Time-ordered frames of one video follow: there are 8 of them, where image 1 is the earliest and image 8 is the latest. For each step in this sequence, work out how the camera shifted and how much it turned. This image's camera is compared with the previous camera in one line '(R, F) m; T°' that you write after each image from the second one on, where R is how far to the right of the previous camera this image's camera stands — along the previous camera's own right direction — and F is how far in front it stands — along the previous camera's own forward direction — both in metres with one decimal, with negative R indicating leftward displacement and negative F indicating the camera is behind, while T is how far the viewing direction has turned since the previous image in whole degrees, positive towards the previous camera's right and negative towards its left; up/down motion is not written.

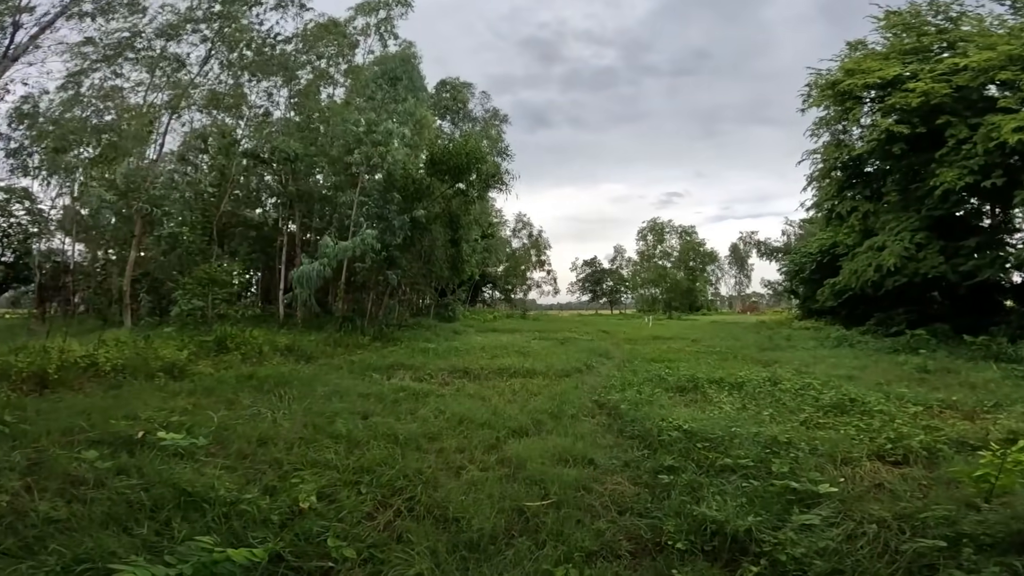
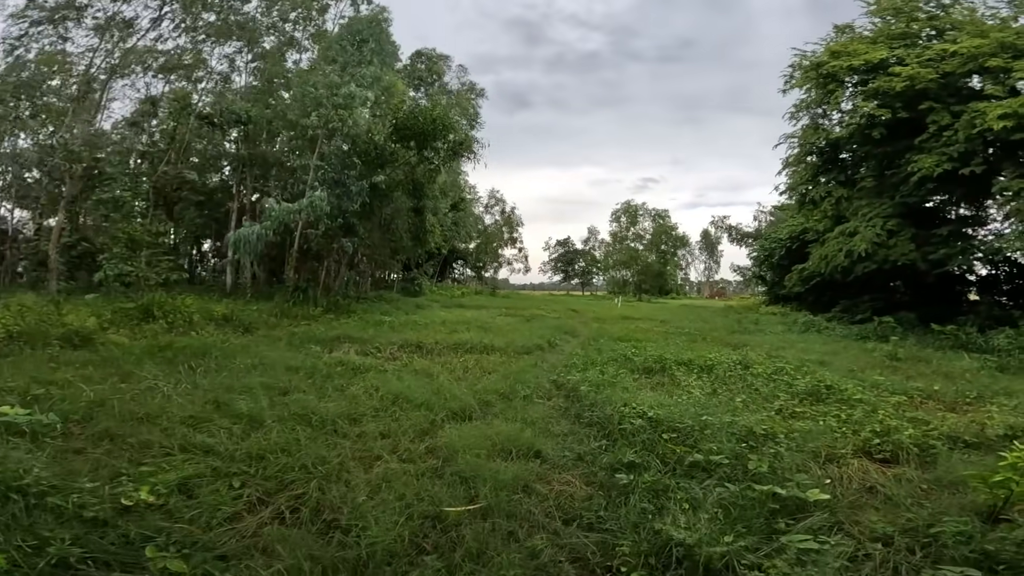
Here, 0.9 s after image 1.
(+0.3, +0.8) m; +3°
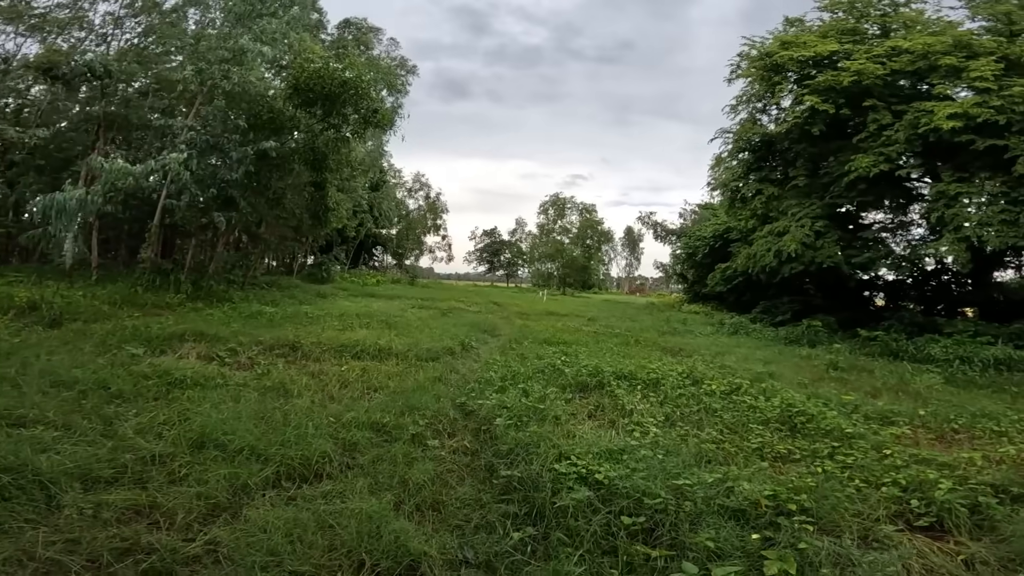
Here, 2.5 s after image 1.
(+0.3, +1.7) m; +8°
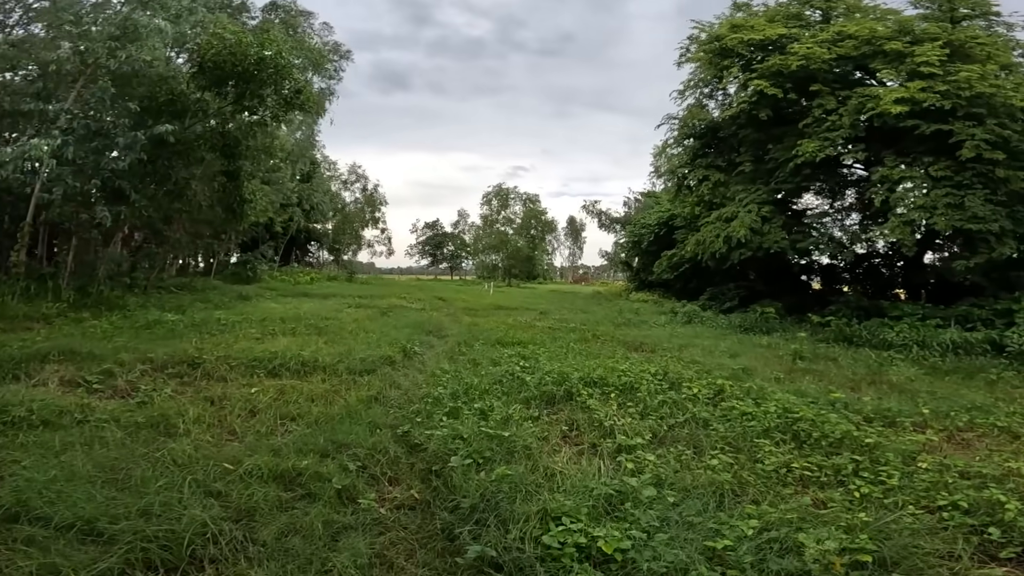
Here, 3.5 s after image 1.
(-0.1, +1.0) m; +6°
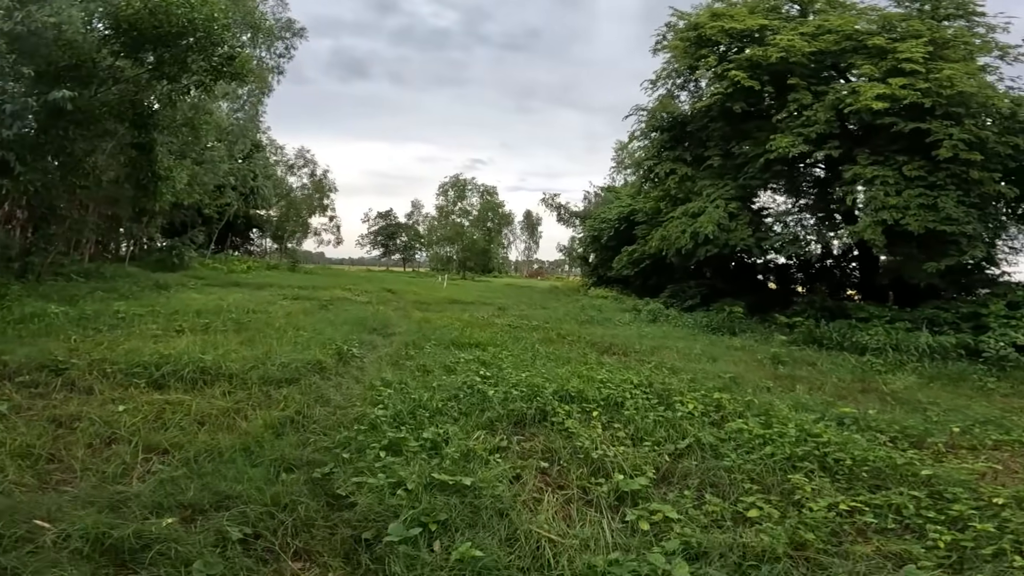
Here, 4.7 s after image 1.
(-0.1, +1.0) m; +5°
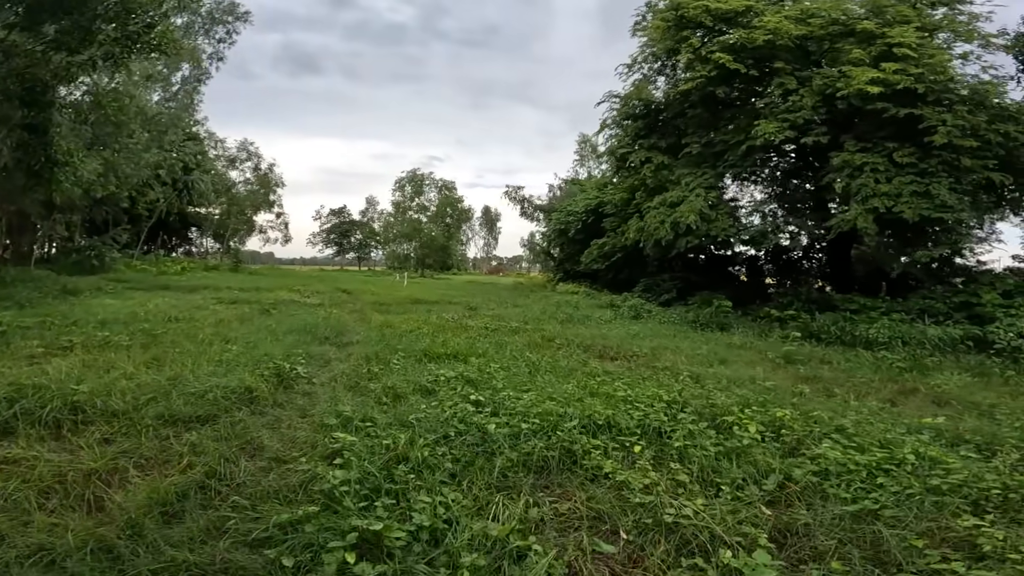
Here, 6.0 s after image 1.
(-0.3, +1.2) m; +5°
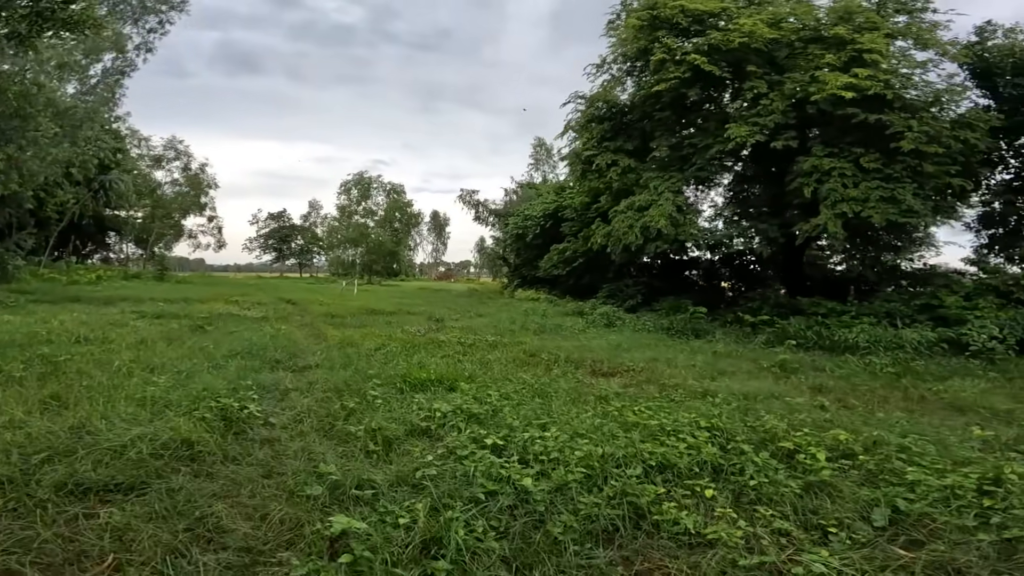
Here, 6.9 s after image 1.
(-0.5, +0.7) m; +6°
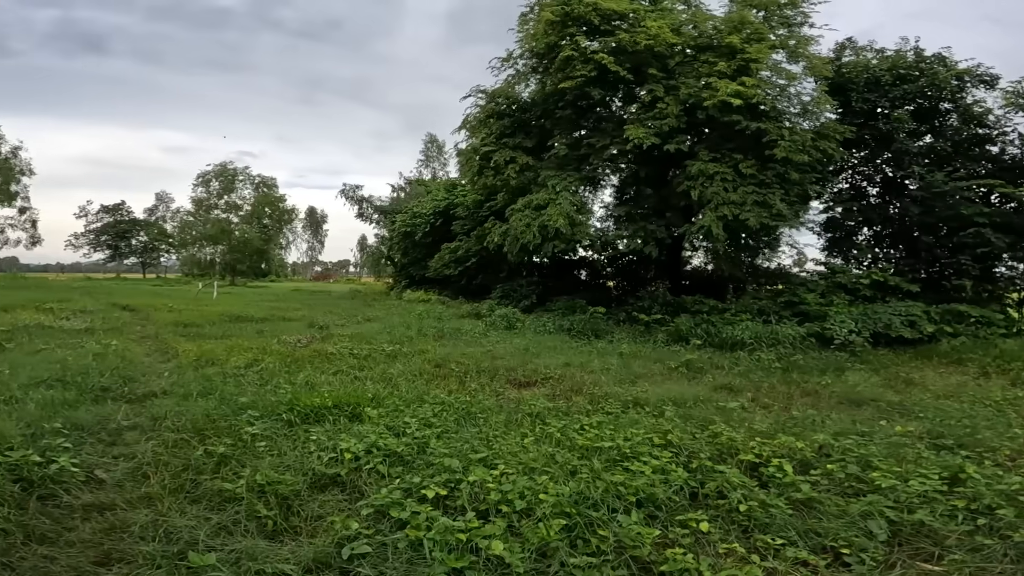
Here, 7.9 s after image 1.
(-0.3, +0.6) m; +13°
